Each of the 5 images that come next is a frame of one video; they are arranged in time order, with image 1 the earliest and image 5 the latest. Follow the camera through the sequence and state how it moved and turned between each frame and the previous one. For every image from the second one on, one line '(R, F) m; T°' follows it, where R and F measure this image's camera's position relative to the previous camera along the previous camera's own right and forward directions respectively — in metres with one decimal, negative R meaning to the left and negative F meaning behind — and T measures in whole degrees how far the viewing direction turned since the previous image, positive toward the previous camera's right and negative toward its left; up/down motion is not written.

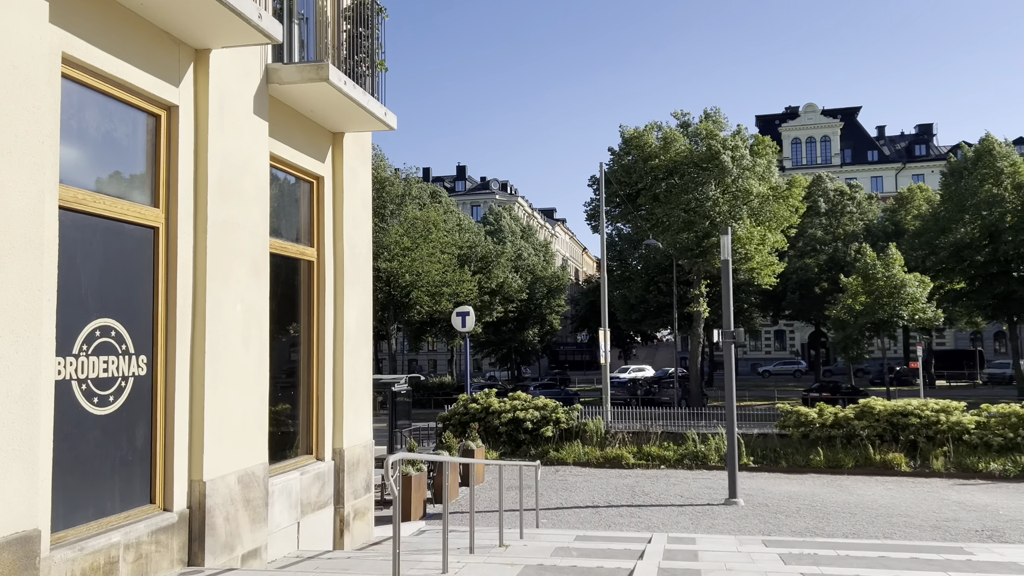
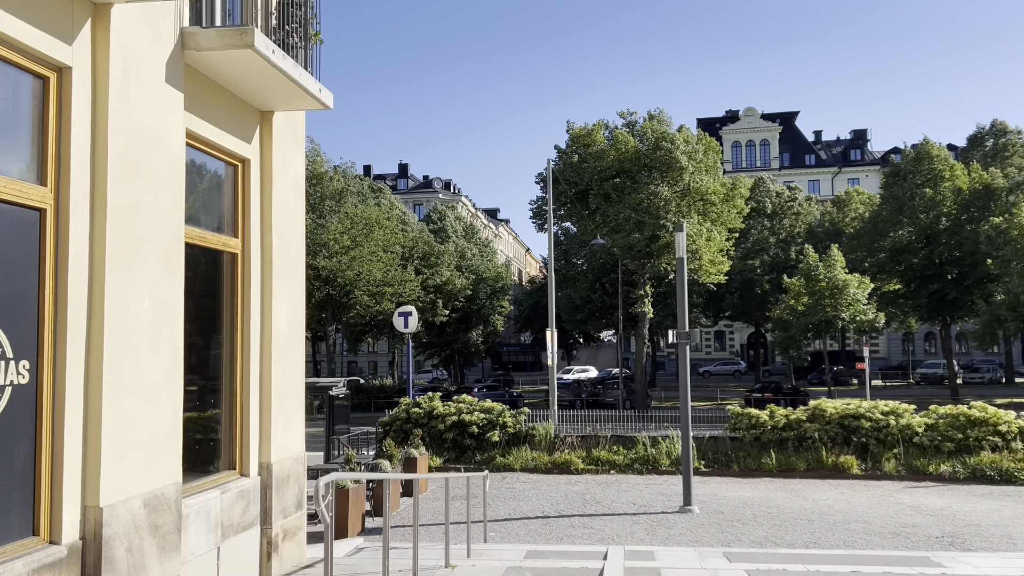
(-0.1, +0.7) m; +4°
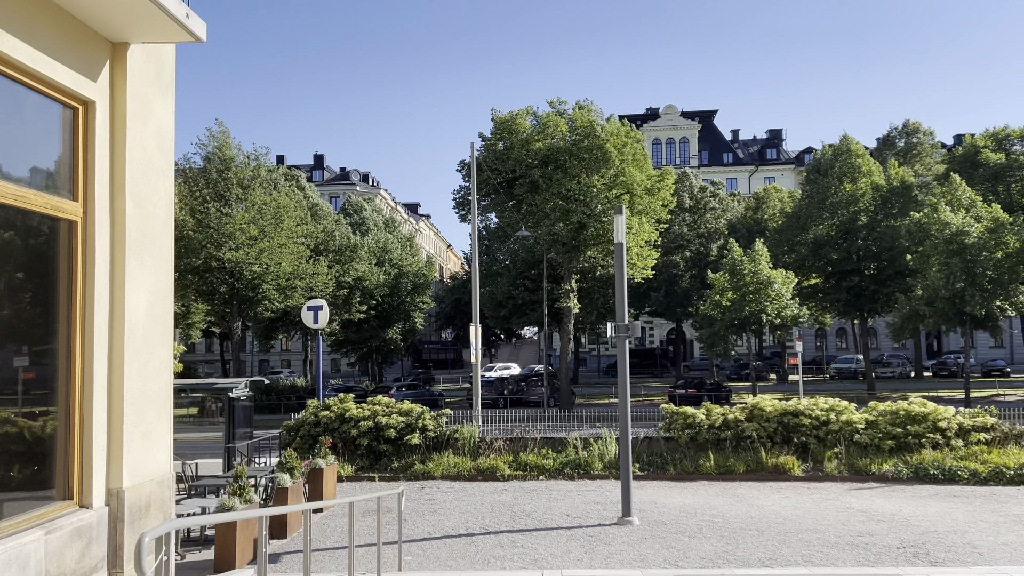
(0.0, +1.3) m; +6°
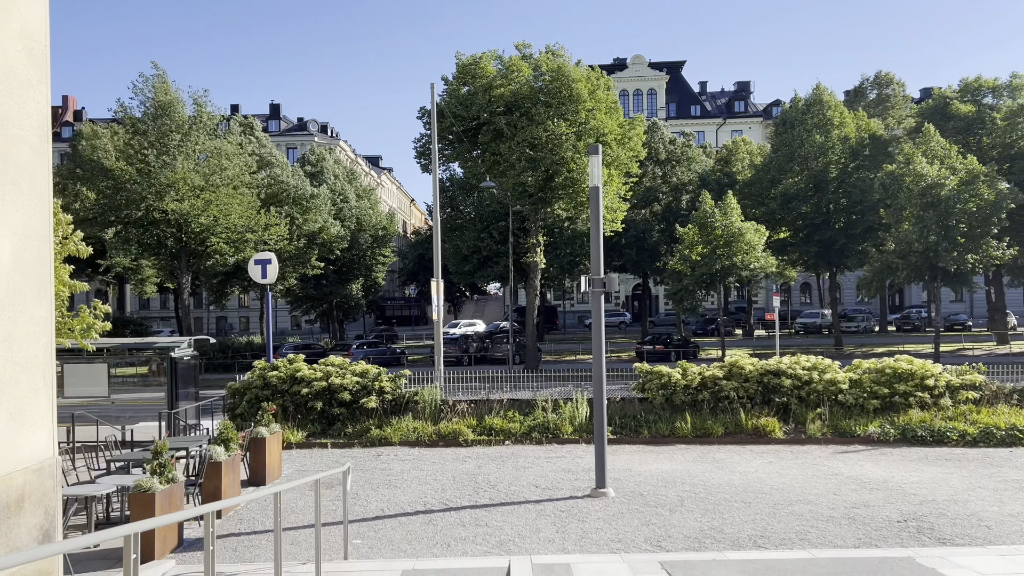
(0.0, +1.1) m; +2°
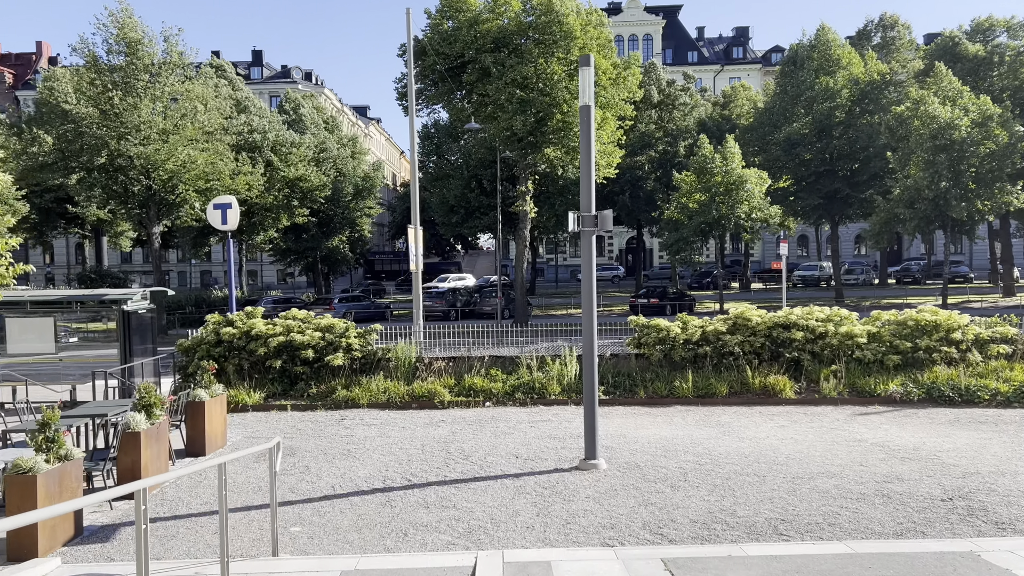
(+0.2, +1.4) m; 0°
